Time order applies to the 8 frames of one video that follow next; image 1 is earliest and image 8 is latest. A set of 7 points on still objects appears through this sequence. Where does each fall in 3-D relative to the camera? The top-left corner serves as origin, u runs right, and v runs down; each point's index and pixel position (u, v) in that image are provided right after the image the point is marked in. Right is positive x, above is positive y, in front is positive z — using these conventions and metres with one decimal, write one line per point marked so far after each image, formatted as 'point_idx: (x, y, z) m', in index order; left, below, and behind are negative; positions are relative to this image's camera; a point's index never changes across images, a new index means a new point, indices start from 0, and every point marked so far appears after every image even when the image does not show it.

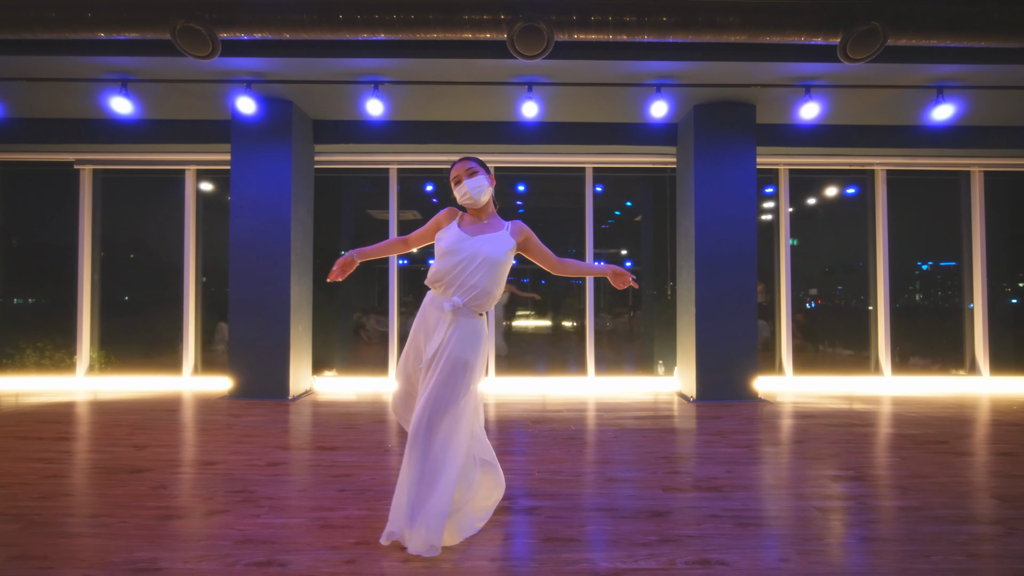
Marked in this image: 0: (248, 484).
0: (-1.1, -0.8, +2.7) m
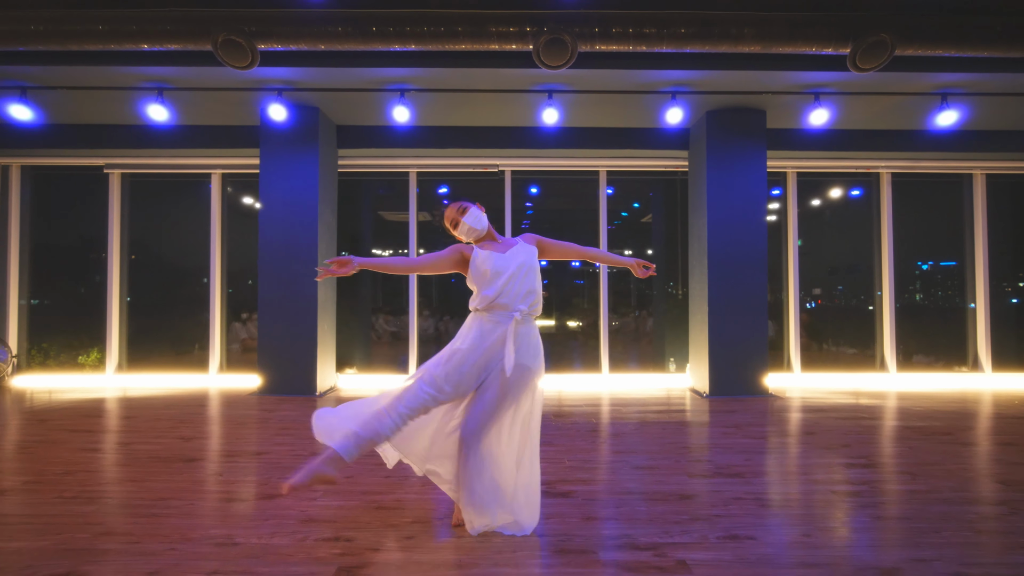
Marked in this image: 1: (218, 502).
0: (-1.0, -0.8, +2.9) m
1: (-1.1, -0.8, +2.5) m
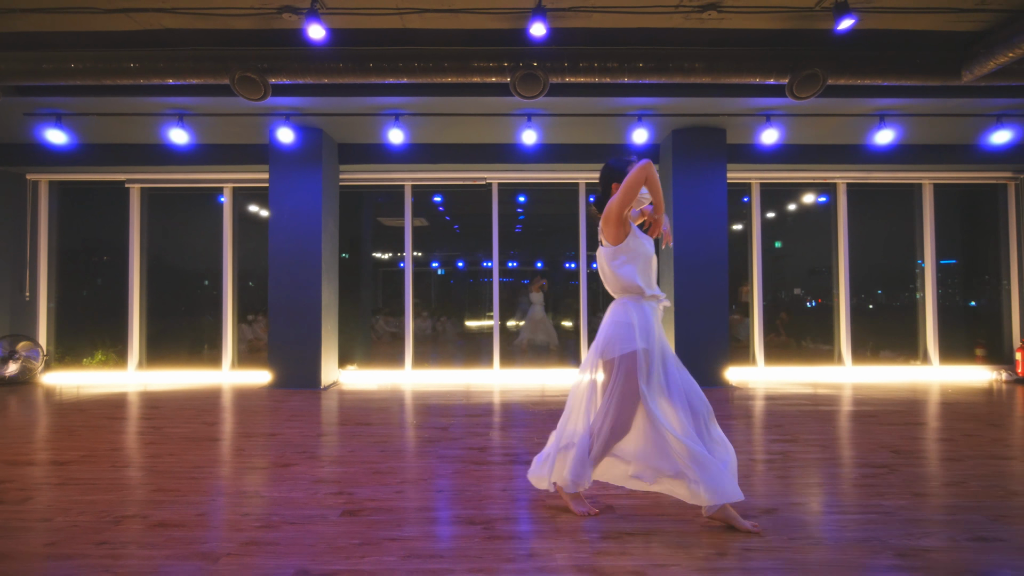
0: (-1.1, -0.8, +3.4) m
1: (-1.2, -0.8, +3.0) m
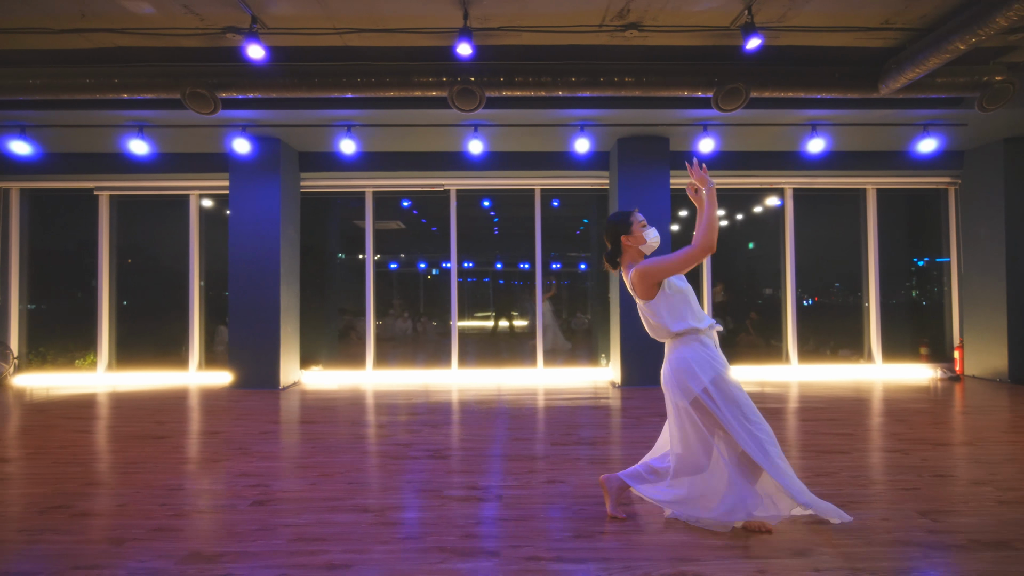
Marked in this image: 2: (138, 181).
0: (-1.5, -0.9, +3.6) m
1: (-1.6, -0.9, +3.2) m
2: (-3.6, +1.0, +6.3) m
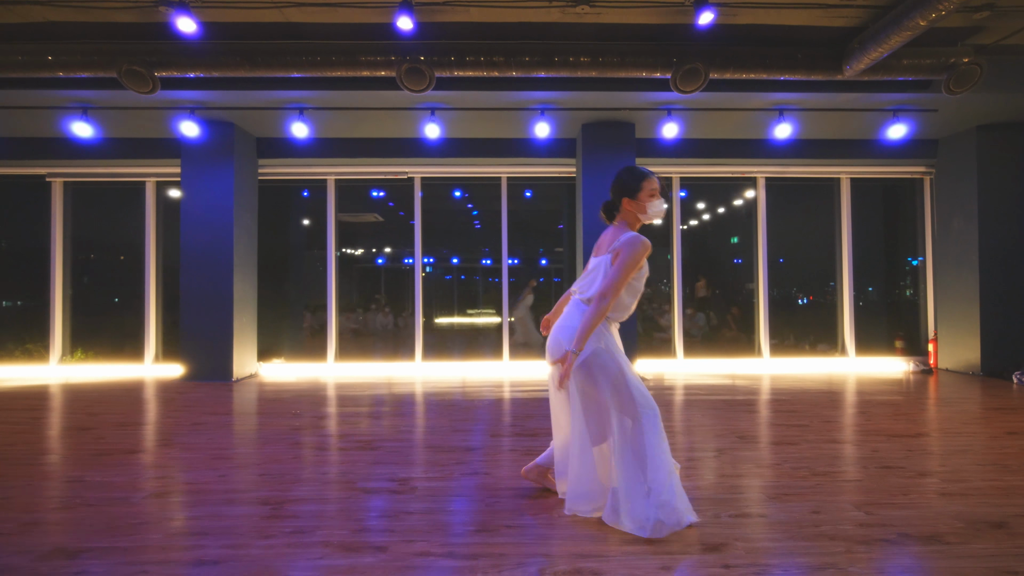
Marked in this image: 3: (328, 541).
0: (-1.8, -0.8, +3.4) m
1: (-1.9, -0.8, +3.0) m
2: (-3.9, +1.1, +6.1) m
3: (-0.5, -0.7, +1.9) m
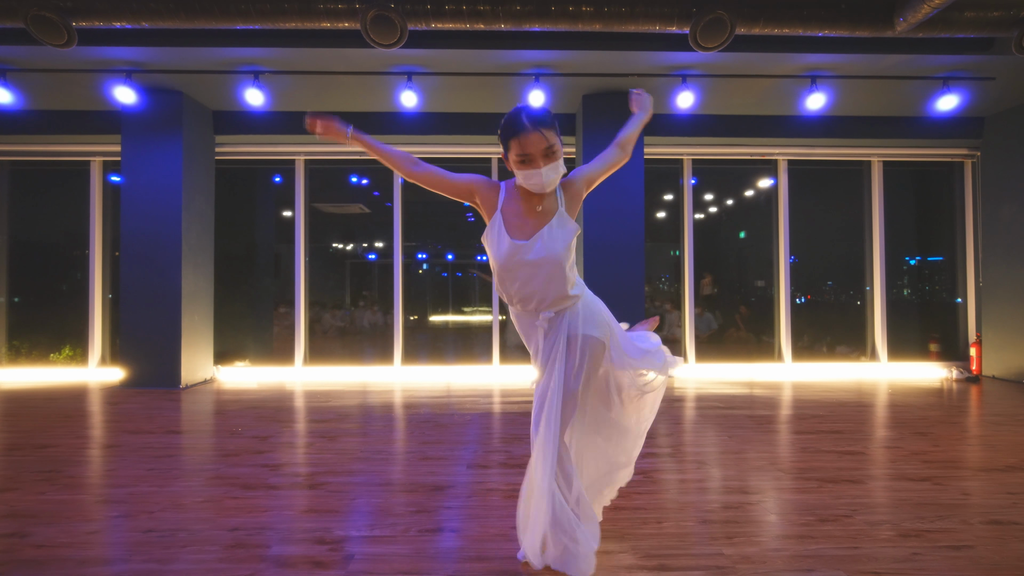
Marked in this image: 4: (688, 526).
0: (-1.9, -0.7, +2.7) m
1: (-2.0, -0.7, +2.3) m
2: (-4.0, +1.2, +5.4) m
3: (-0.6, -0.7, +1.2) m
4: (+0.6, -0.7, +2.0) m
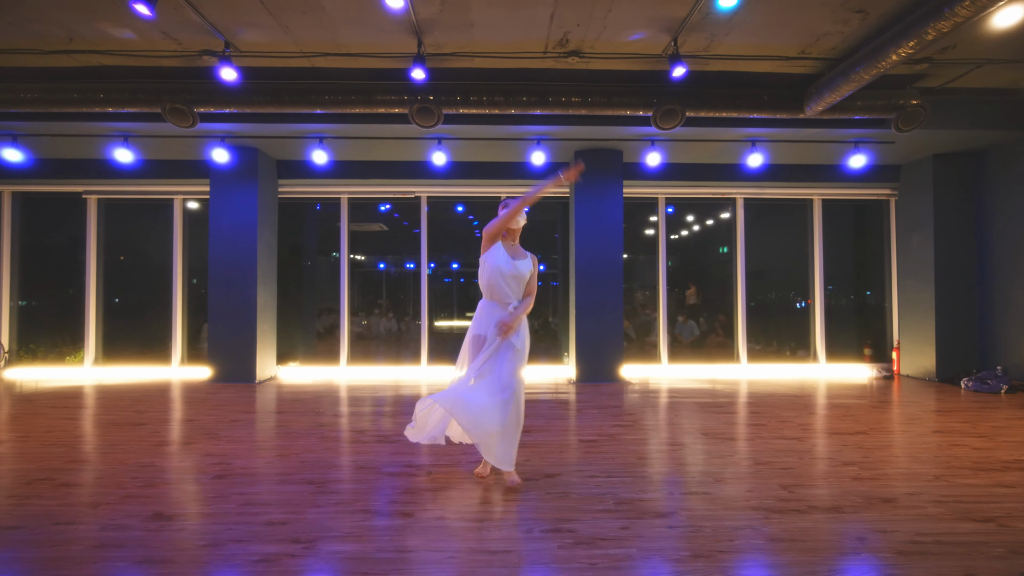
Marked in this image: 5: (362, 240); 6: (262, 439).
0: (-1.8, -0.9, +4.0) m
1: (-2.0, -0.9, +3.6) m
2: (-4.0, +1.0, +6.7) m
3: (-0.5, -0.8, +2.4) m
4: (+0.6, -0.9, +3.2) m
5: (-1.7, +0.5, +7.3) m
6: (-1.4, -0.9, +3.8) m
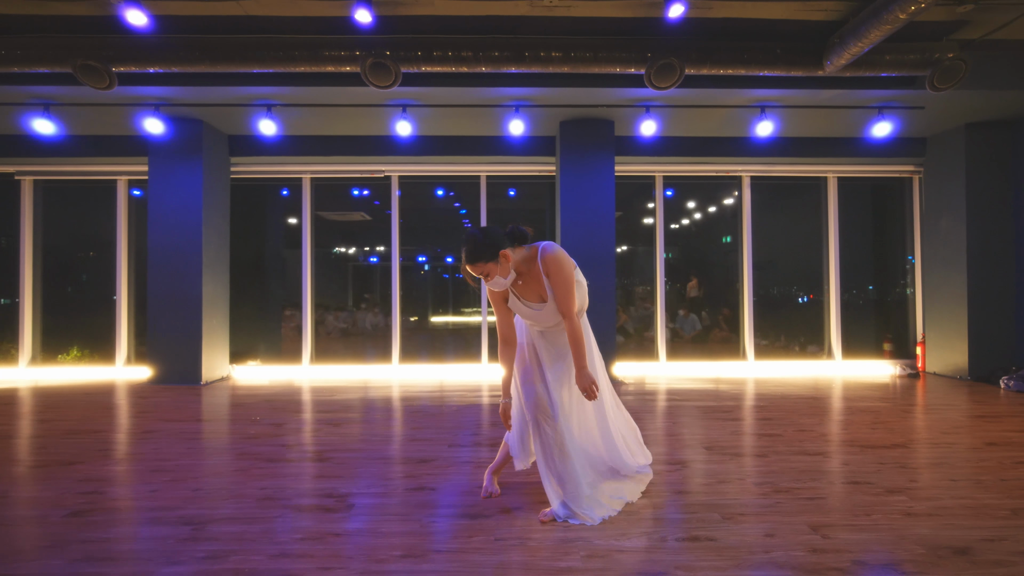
0: (-2.0, -0.8, +3.3) m
1: (-2.1, -0.8, +2.9) m
2: (-4.1, +1.1, +6.0) m
3: (-0.7, -0.8, +1.8) m
4: (+0.4, -0.8, +2.5) m
5: (-1.8, +0.6, +6.6) m
6: (-1.6, -0.8, +3.1) m
